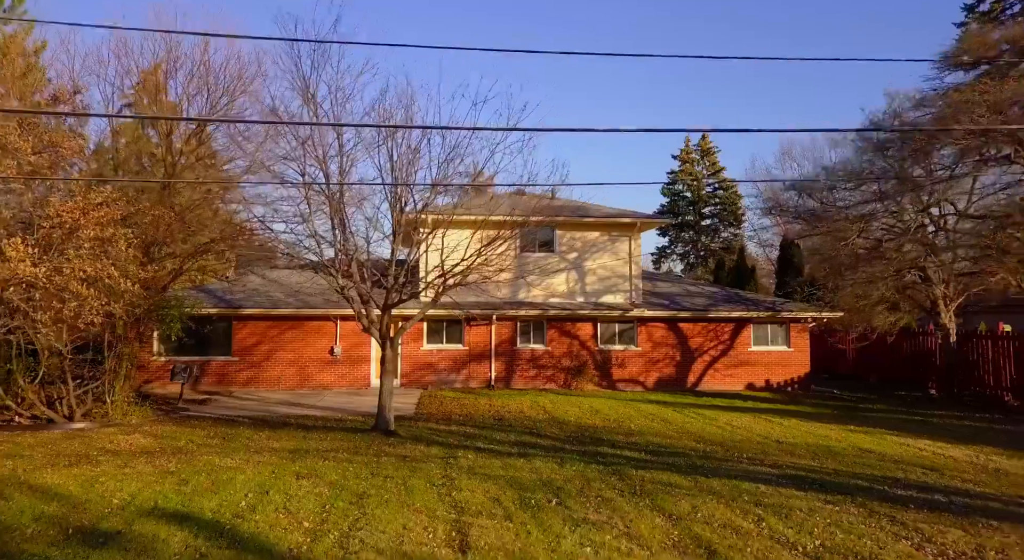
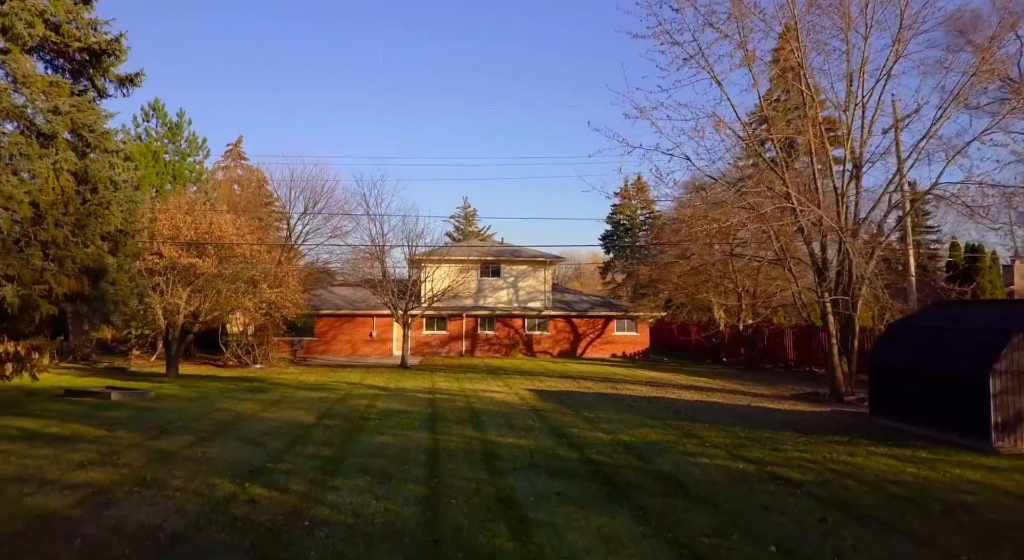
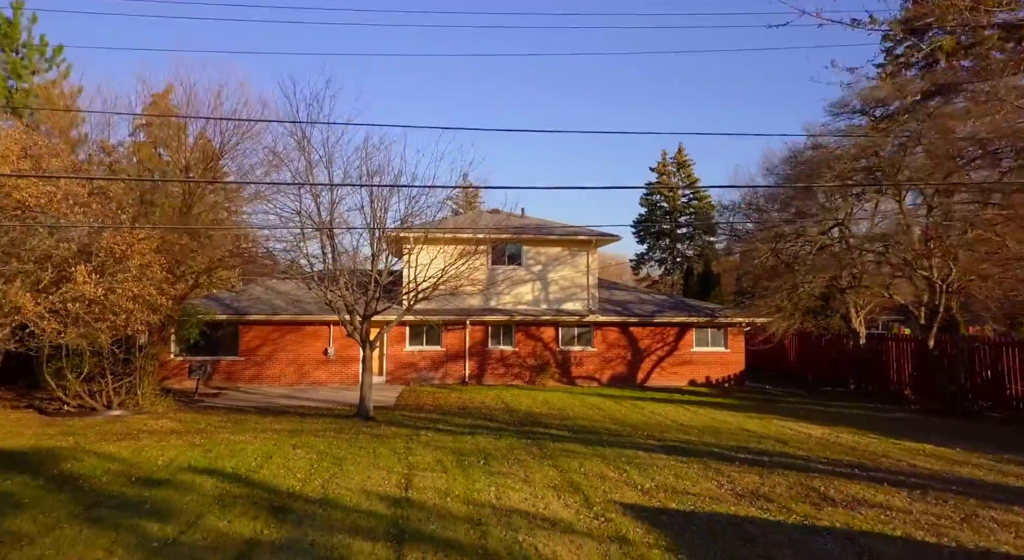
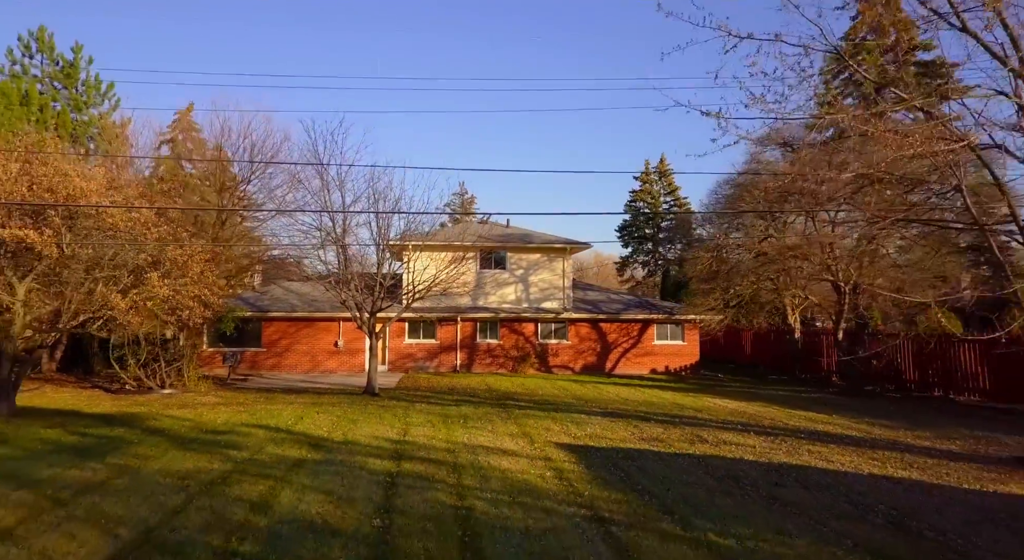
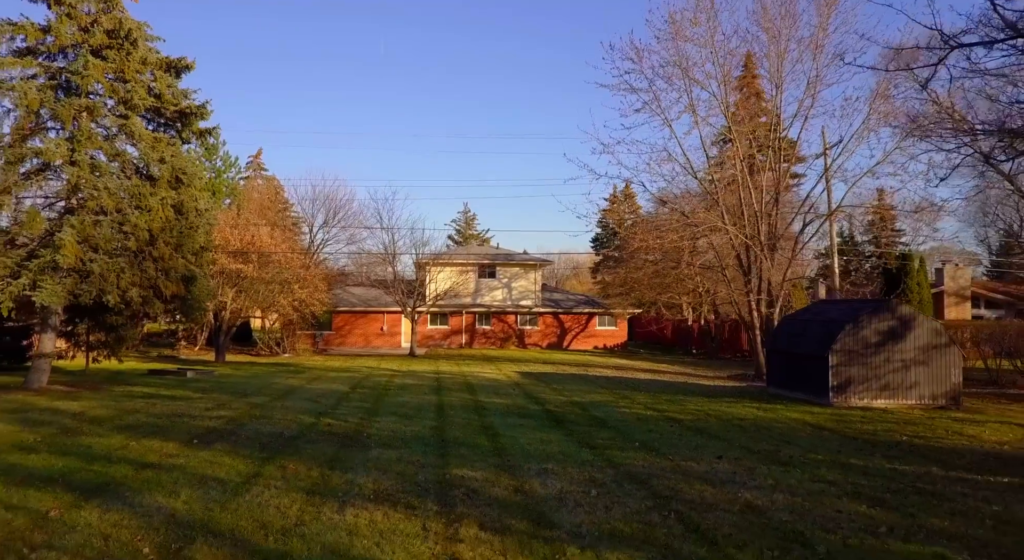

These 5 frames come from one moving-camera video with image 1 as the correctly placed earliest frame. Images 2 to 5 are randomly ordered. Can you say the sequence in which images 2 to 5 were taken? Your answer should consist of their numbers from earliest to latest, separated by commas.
3, 4, 2, 5
